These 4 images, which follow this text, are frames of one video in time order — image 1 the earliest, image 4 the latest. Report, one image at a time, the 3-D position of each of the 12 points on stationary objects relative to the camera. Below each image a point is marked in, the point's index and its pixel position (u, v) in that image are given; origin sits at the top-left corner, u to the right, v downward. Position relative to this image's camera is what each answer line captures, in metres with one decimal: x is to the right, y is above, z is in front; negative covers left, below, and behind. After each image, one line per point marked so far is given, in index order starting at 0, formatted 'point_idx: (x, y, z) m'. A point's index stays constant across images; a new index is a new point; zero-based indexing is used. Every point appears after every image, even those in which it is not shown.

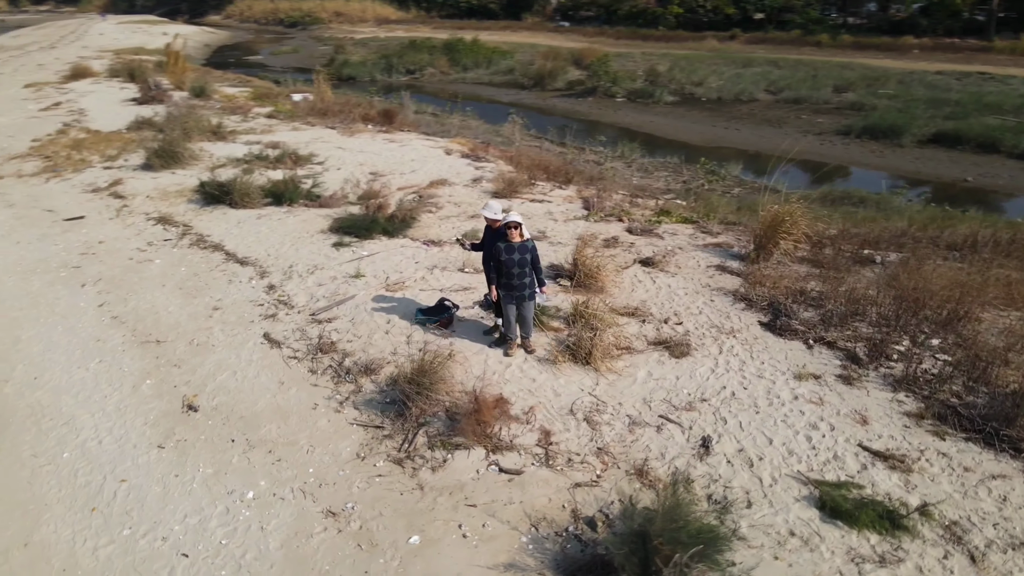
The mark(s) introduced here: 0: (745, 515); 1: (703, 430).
0: (+1.4, -1.3, +4.3) m
1: (+1.3, -1.0, +5.1) m
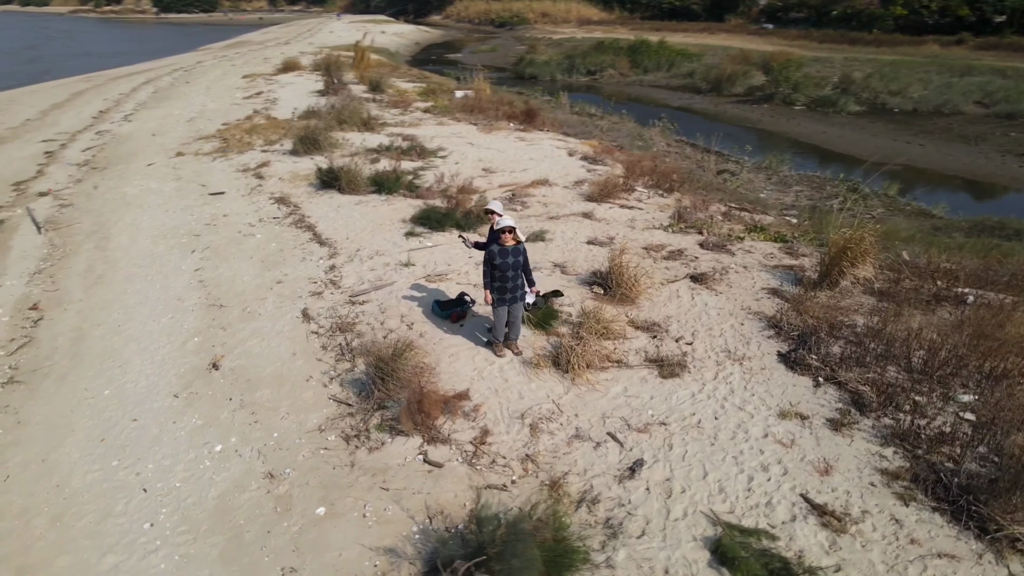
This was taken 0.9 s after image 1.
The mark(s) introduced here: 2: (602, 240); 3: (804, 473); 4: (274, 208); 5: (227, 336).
0: (+0.6, -1.5, +4.1) m
1: (+0.9, -1.1, +4.9) m
2: (+1.2, +0.6, +9.5) m
3: (+1.9, -1.2, +4.7) m
4: (-3.8, +1.3, +11.6) m
5: (-2.9, -0.5, +7.3) m
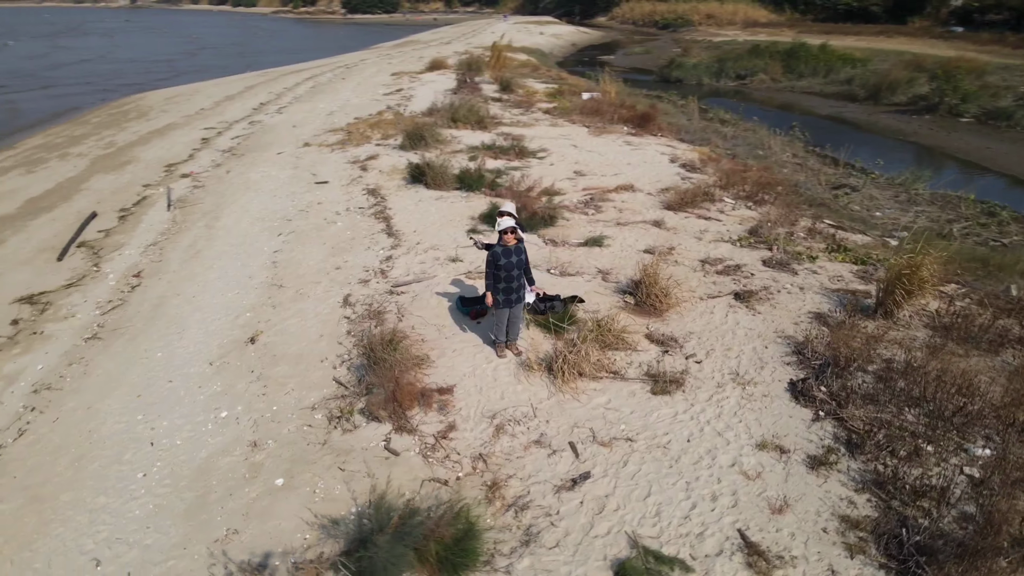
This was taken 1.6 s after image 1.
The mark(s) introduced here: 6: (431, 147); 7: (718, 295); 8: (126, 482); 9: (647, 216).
0: (+0.1, -1.5, +4.1) m
1: (+0.5, -1.2, +4.8) m
2: (+1.9, +0.5, +9.2) m
3: (+1.5, -1.3, +4.4) m
4: (-2.5, +1.5, +12.2) m
5: (-2.6, -0.3, +7.9) m
6: (-1.7, +3.0, +15.5) m
7: (+2.2, -0.1, +7.8) m
8: (-2.8, -1.4, +5.3) m
9: (+2.0, +1.1, +10.8) m
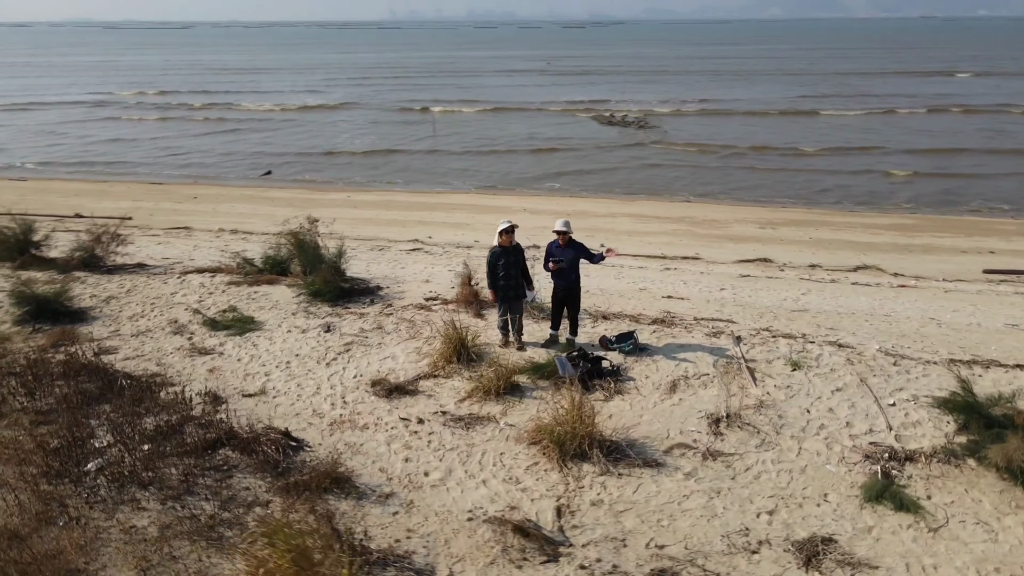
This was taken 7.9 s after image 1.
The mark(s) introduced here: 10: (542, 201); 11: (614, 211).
0: (-2.3, -0.2, +7.8) m
1: (-1.8, -0.5, +7.1) m
2: (+1.9, -1.6, +4.2) m
3: (-2.6, -0.7, +6.5) m
4: (+6.6, -0.8, +6.6) m
5: (+2.4, -0.2, +8.6) m
6: (+9.6, -1.3, +4.5) m
7: (+0.4, -1.4, +4.5) m
8: (0.0, +0.2, +9.9) m
9: (+3.4, -1.9, +3.4) m
10: (+0.8, +2.2, +18.7) m
11: (+2.3, +1.8, +17.0) m
